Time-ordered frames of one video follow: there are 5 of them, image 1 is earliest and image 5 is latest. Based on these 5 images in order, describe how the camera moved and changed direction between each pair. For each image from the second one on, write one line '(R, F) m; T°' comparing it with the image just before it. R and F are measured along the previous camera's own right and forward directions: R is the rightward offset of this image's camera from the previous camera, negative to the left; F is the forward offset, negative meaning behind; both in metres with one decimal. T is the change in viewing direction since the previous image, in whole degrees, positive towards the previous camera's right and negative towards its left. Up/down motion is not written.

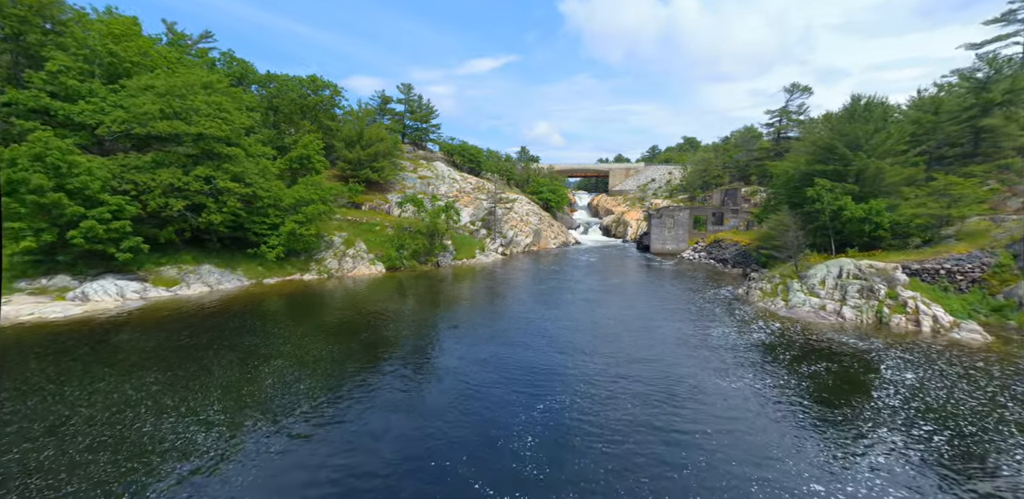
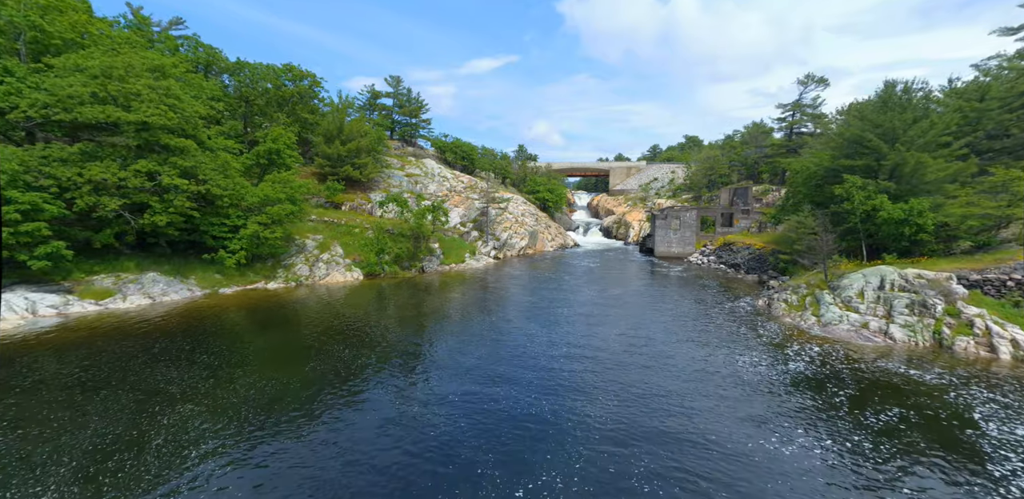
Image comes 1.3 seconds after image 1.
(+0.8, +4.6) m; 0°
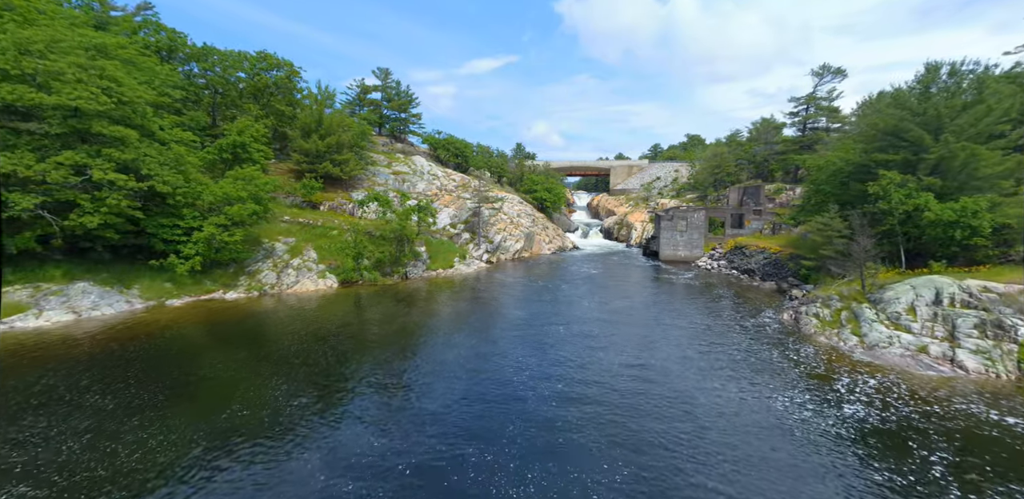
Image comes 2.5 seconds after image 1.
(+0.8, +4.4) m; 0°
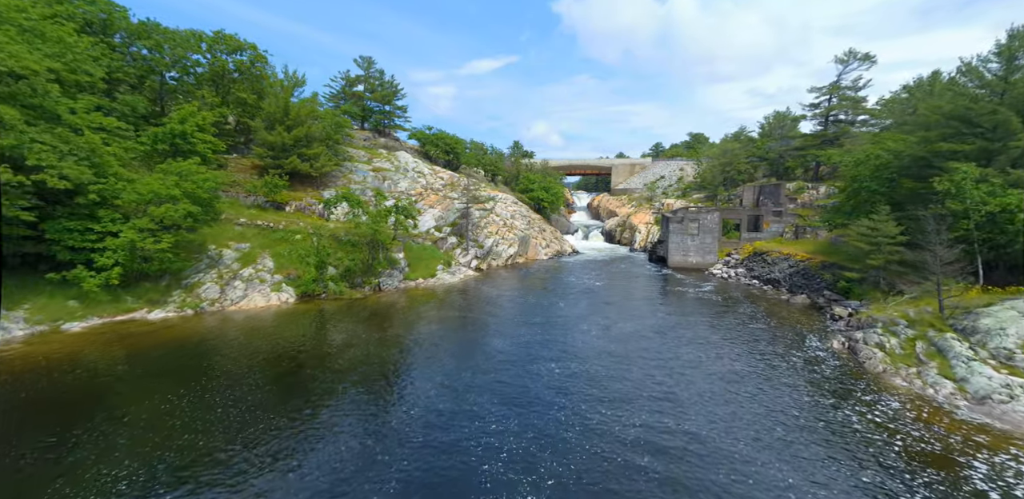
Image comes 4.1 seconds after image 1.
(+1.0, +6.1) m; 0°
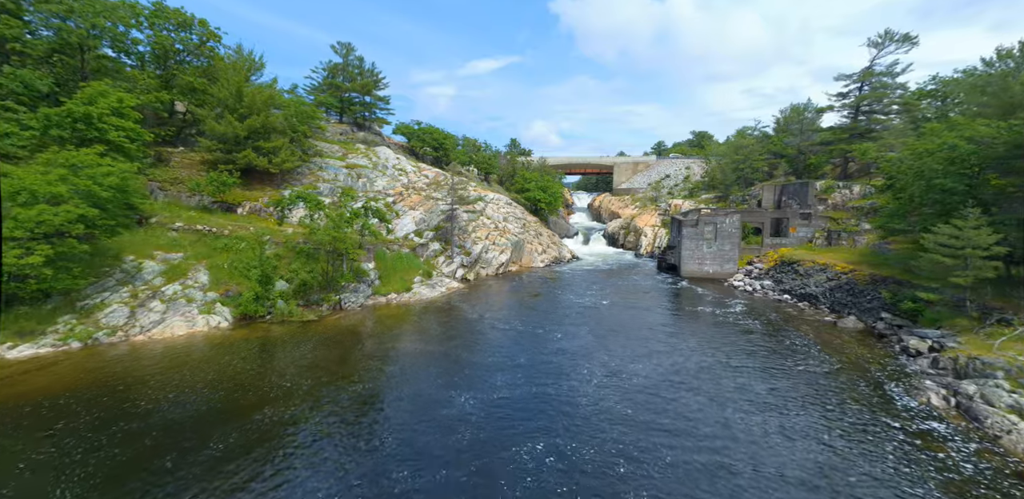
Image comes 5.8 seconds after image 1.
(+0.9, +6.8) m; 0°
